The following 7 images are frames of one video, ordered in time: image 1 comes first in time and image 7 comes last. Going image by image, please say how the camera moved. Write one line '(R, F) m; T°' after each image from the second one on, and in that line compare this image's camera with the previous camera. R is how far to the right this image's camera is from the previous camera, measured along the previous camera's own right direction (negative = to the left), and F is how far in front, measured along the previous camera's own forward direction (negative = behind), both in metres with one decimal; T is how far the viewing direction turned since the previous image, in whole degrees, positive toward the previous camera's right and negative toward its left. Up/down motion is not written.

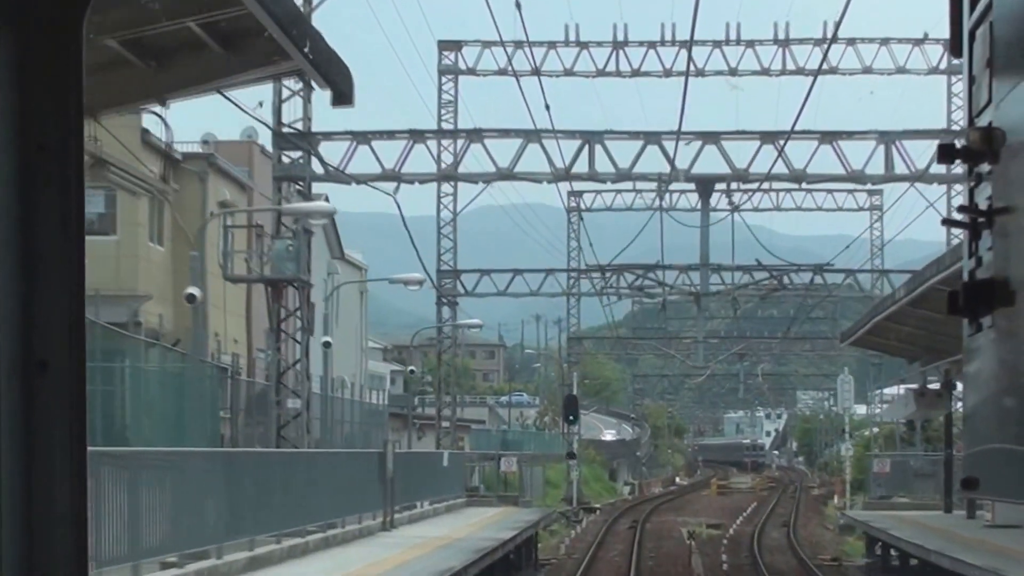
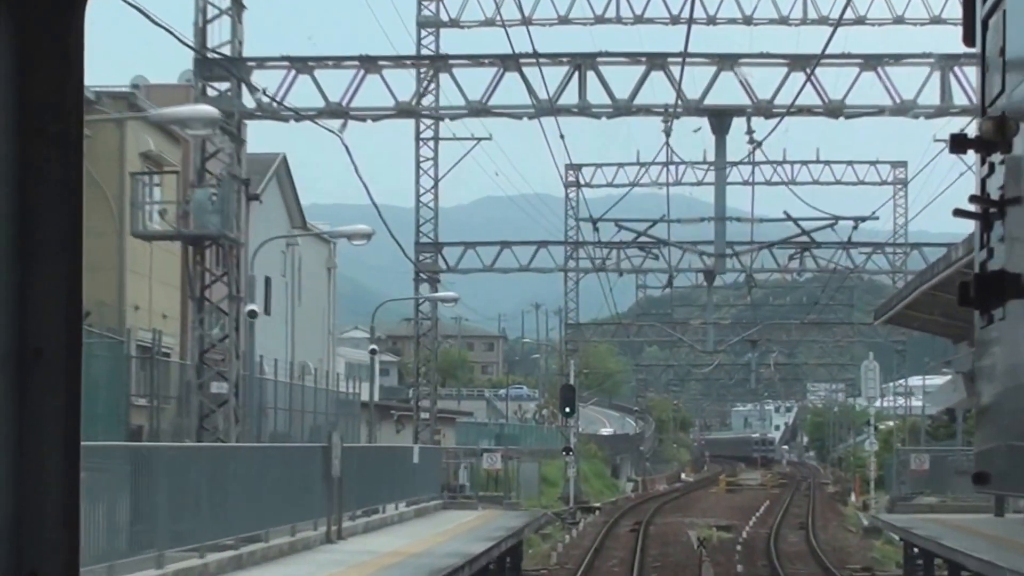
(+0.4, +3.6) m; 0°
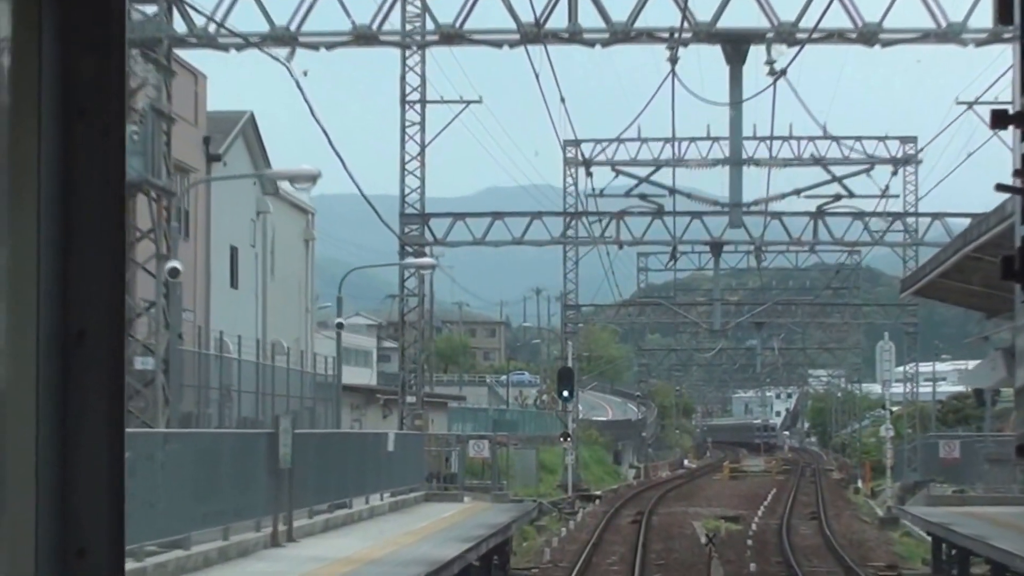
(+0.2, +2.2) m; 0°
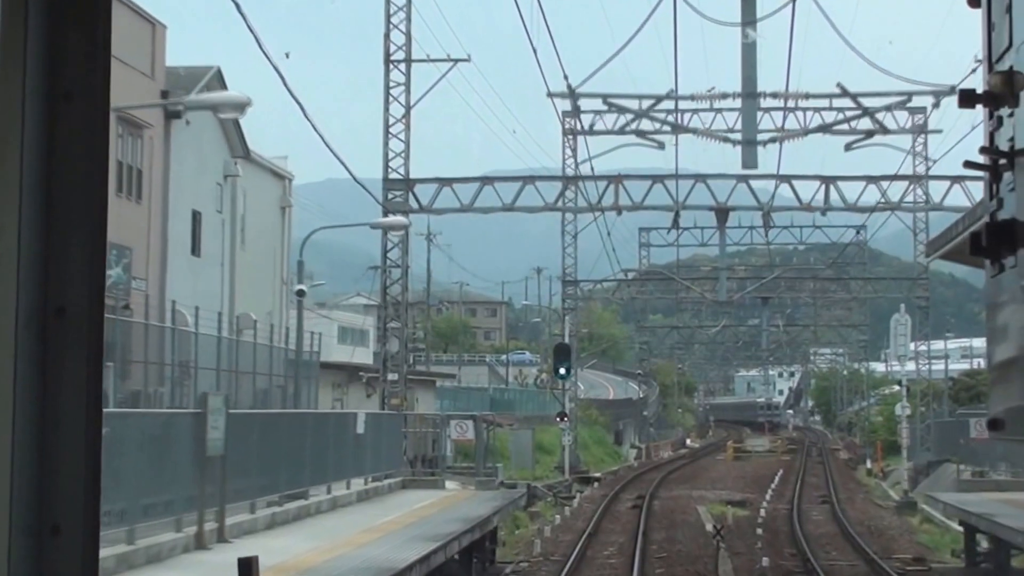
(+0.2, +2.1) m; 0°
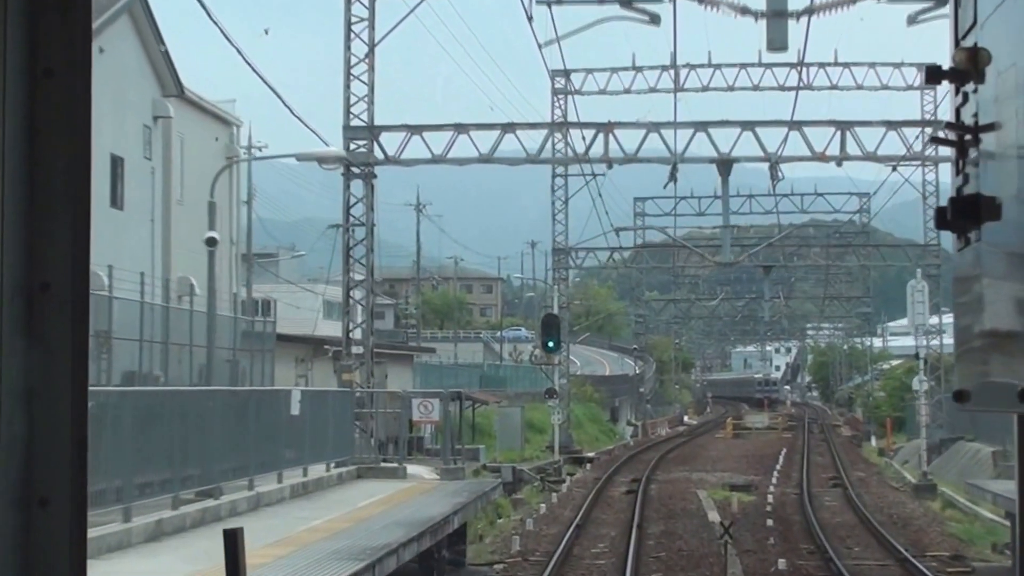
(+0.3, +2.9) m; 0°
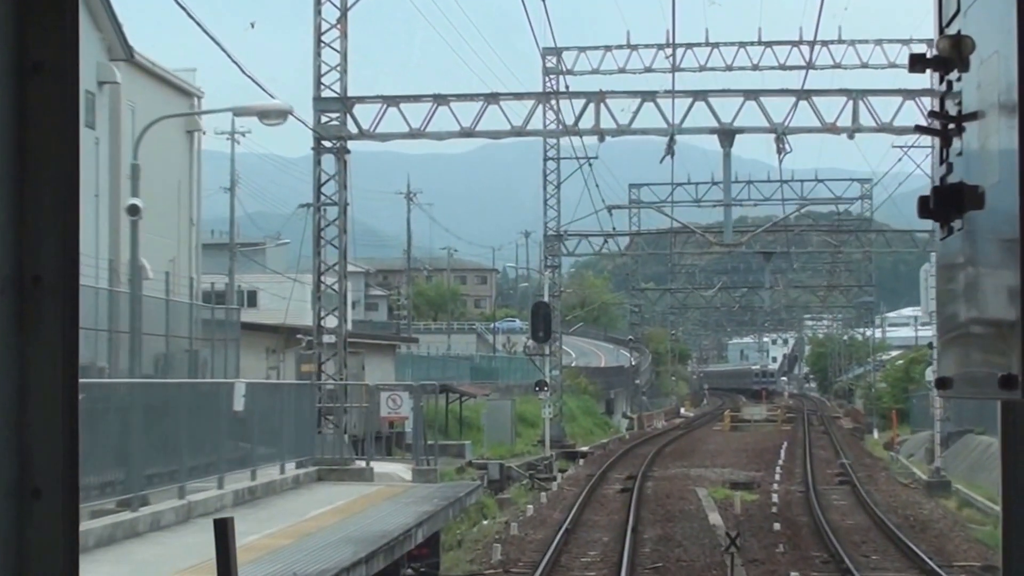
(+0.2, +1.8) m; 0°
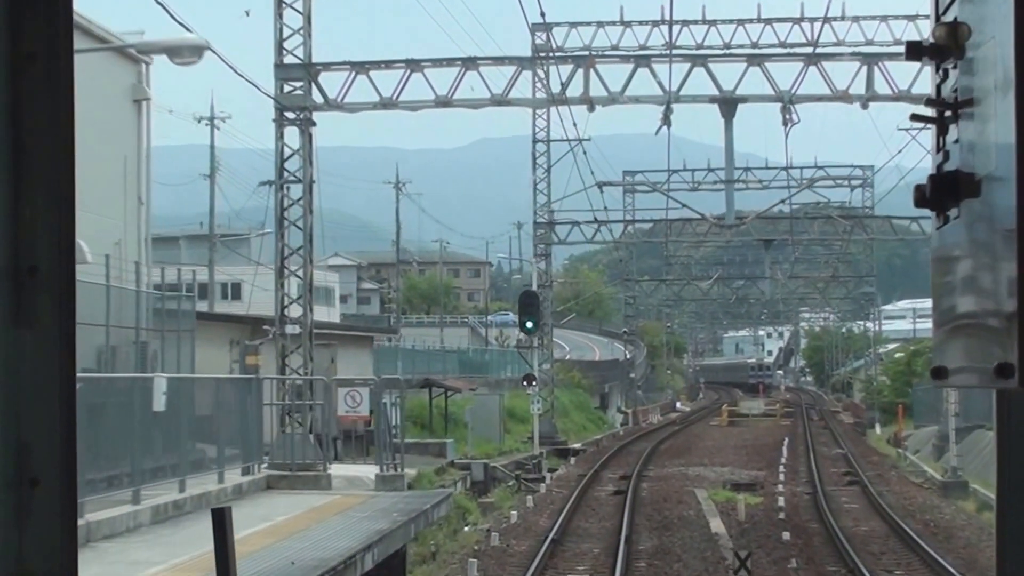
(+0.2, +1.9) m; 0°
